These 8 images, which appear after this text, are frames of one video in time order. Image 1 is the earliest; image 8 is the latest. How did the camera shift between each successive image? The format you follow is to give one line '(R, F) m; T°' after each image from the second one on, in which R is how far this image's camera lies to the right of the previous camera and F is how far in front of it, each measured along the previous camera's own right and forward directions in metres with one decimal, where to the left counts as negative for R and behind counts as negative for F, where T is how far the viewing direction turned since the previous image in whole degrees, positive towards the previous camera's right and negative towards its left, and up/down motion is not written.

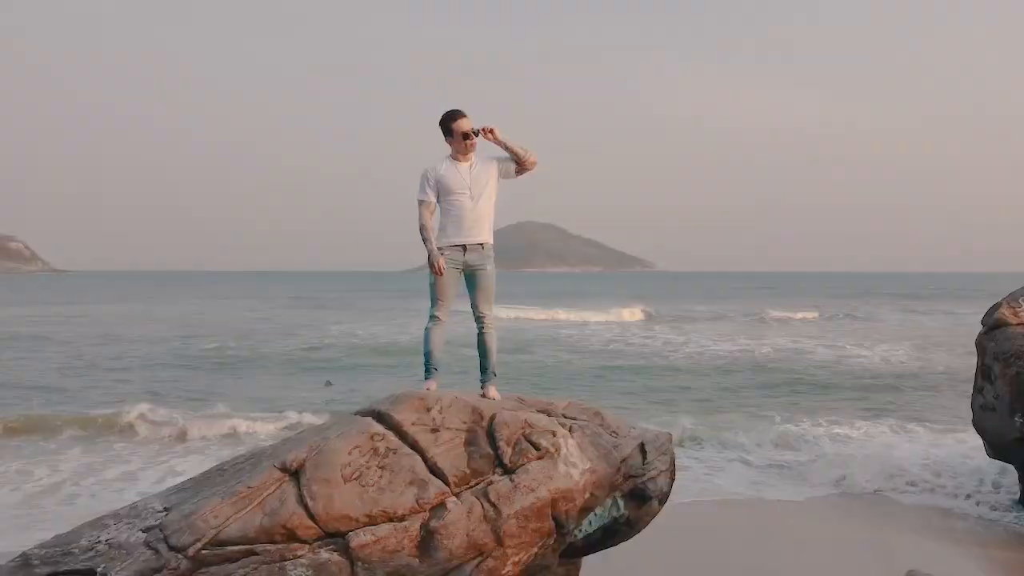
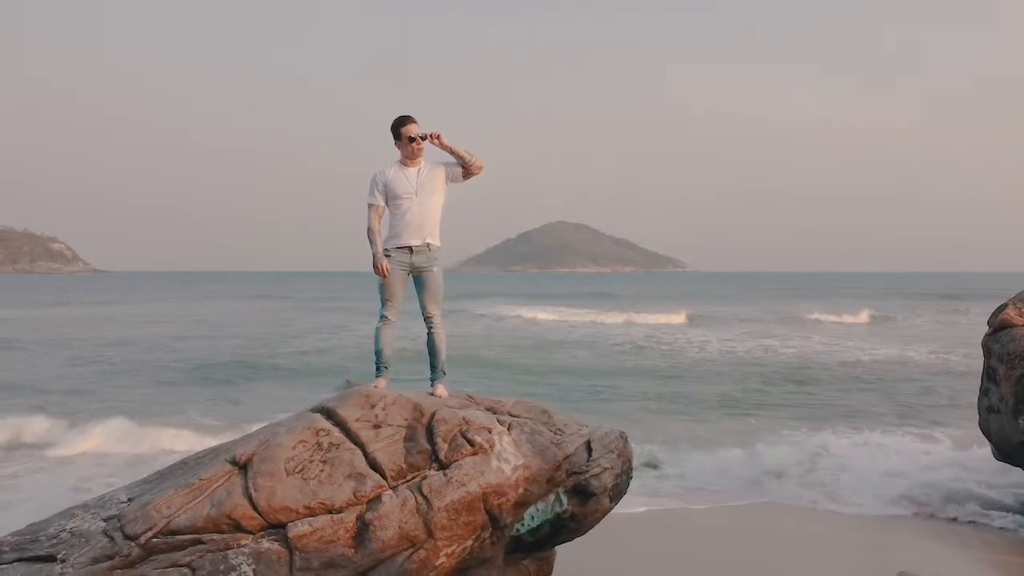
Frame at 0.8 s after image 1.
(+0.3, -0.1) m; -2°
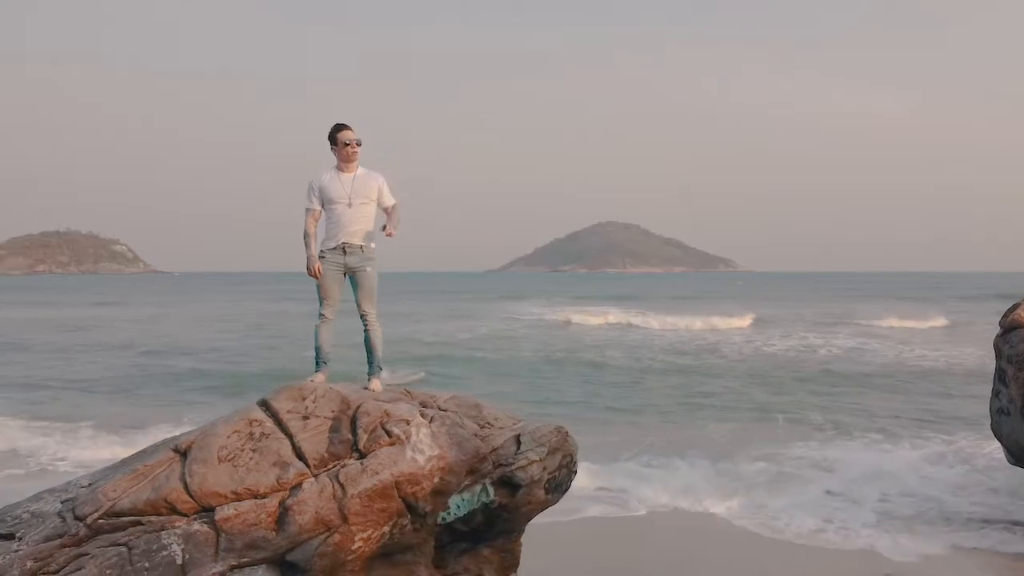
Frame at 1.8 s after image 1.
(+0.4, -0.1) m; -3°
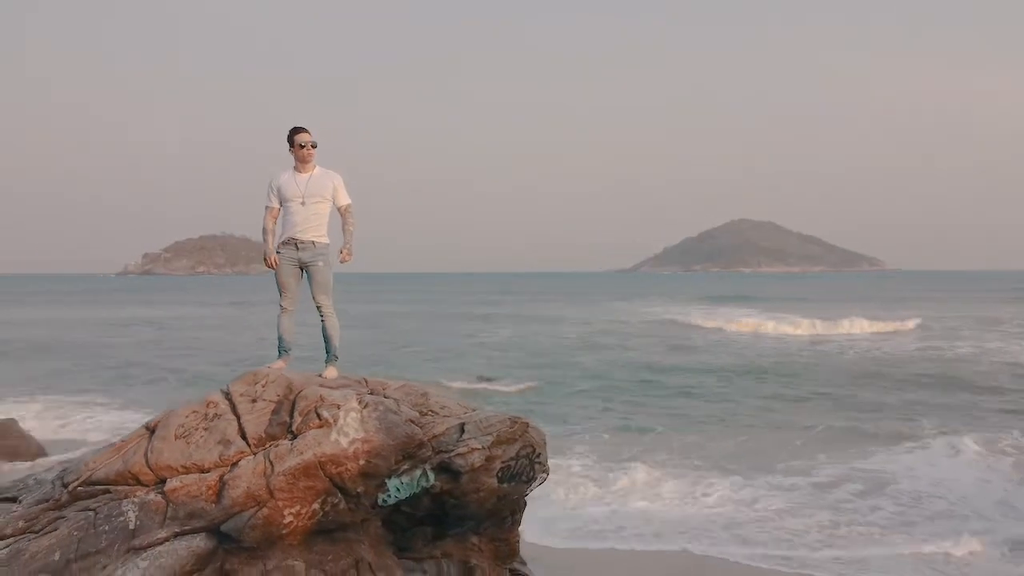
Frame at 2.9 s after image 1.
(+0.7, 0.0) m; -8°
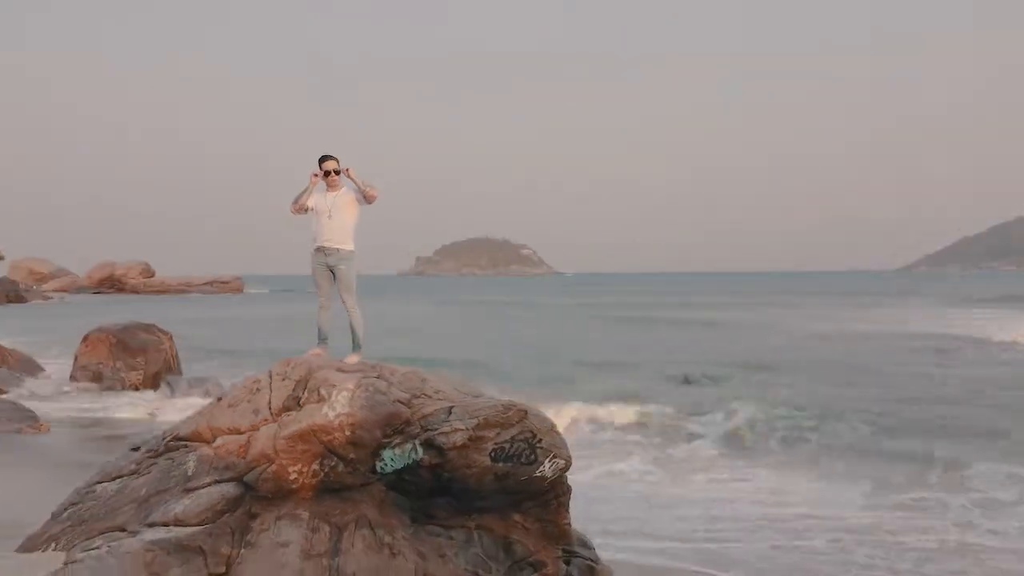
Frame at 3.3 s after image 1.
(+1.0, -0.2) m; -17°
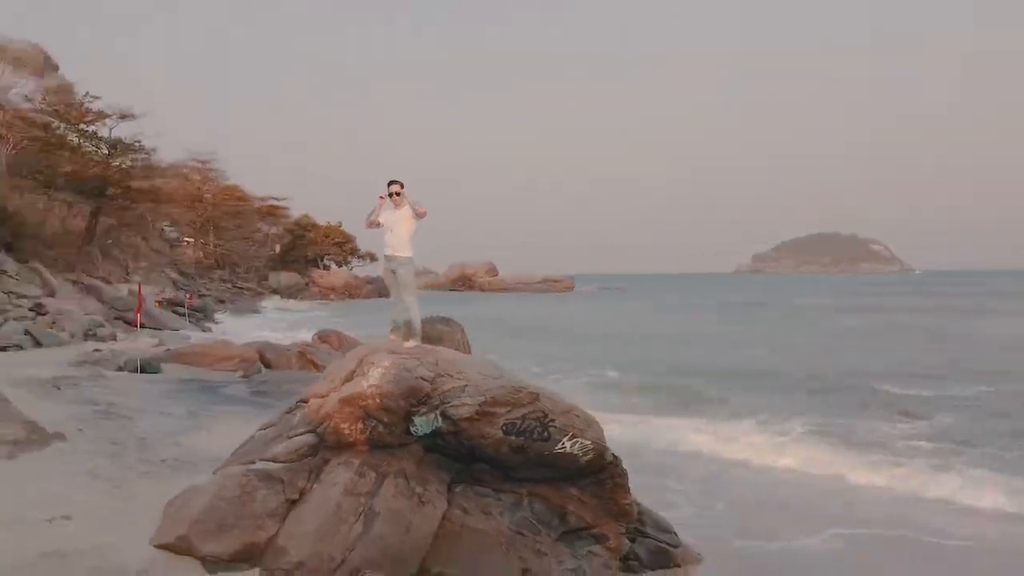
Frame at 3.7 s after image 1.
(+1.2, -0.5) m; -18°
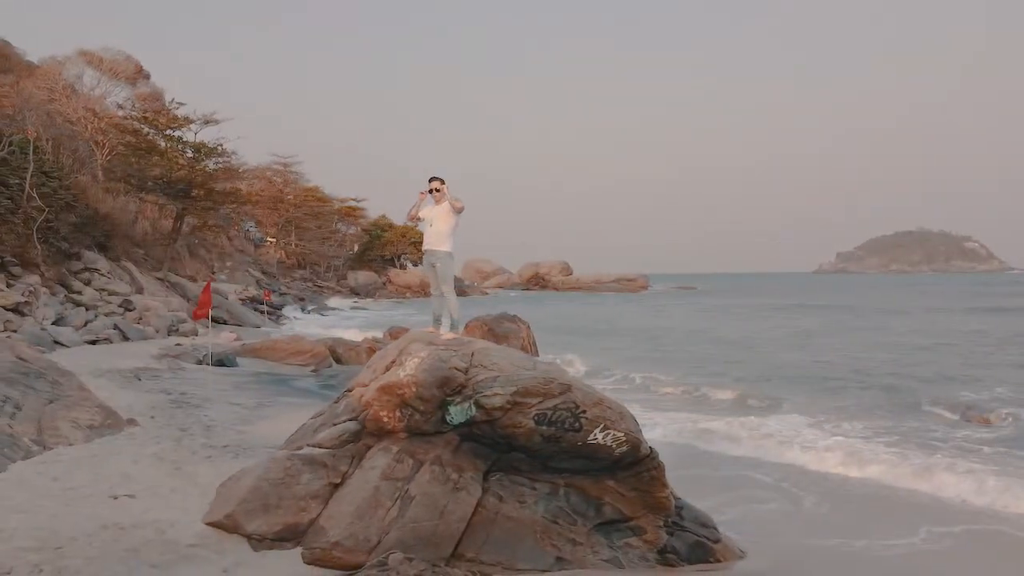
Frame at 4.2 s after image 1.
(+0.2, -0.1) m; -5°
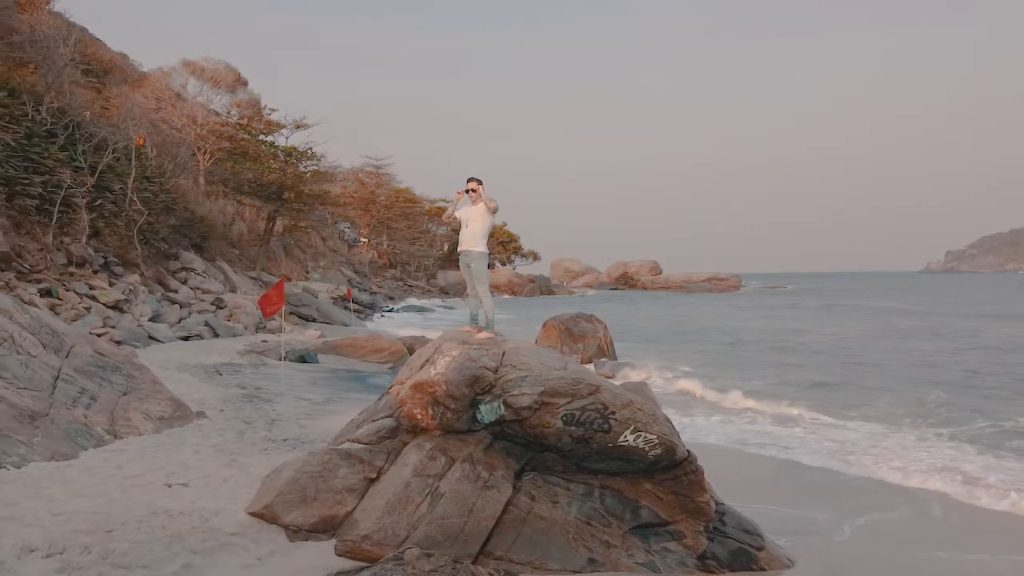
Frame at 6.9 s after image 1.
(+0.2, 0.0) m; -6°
